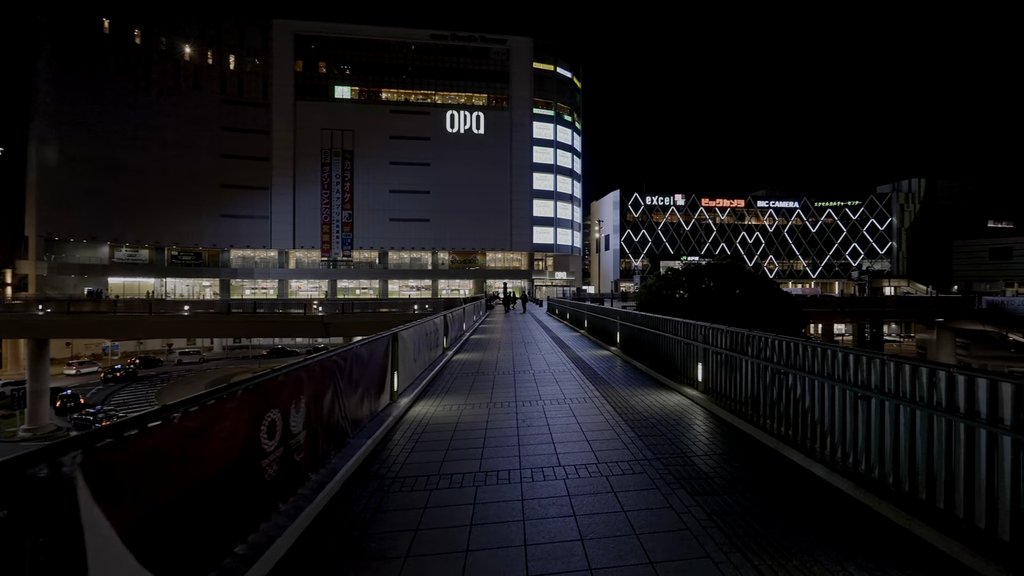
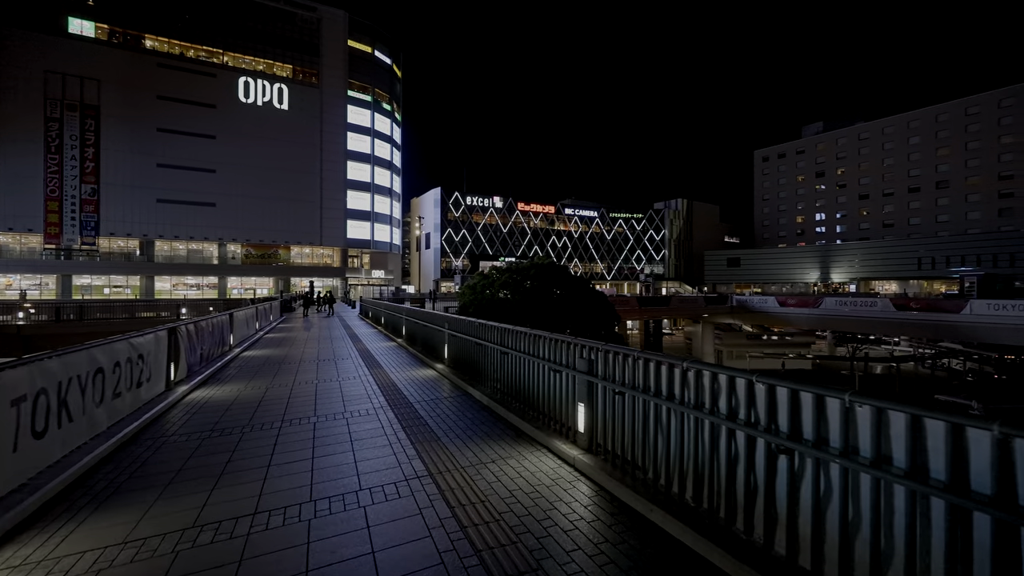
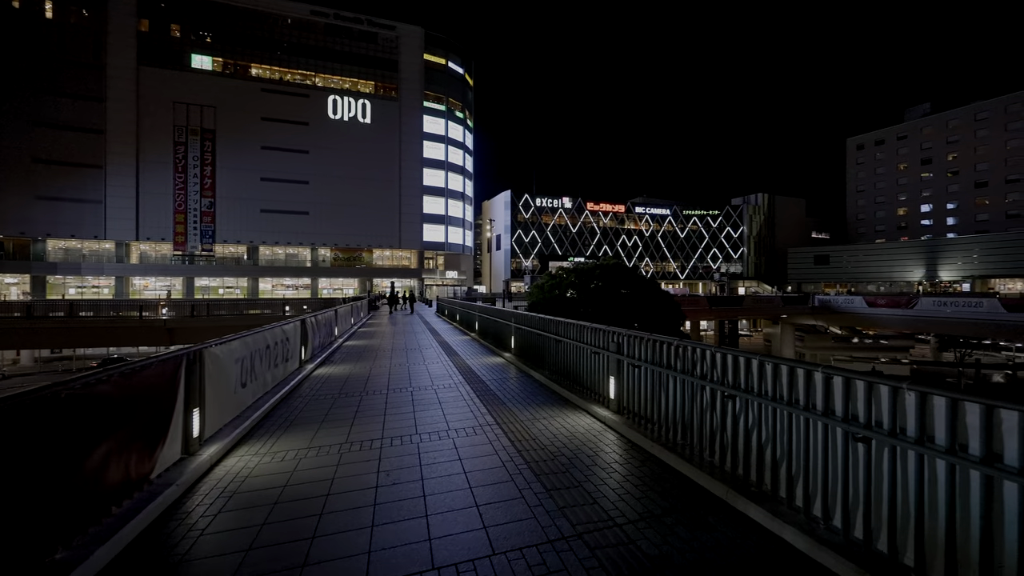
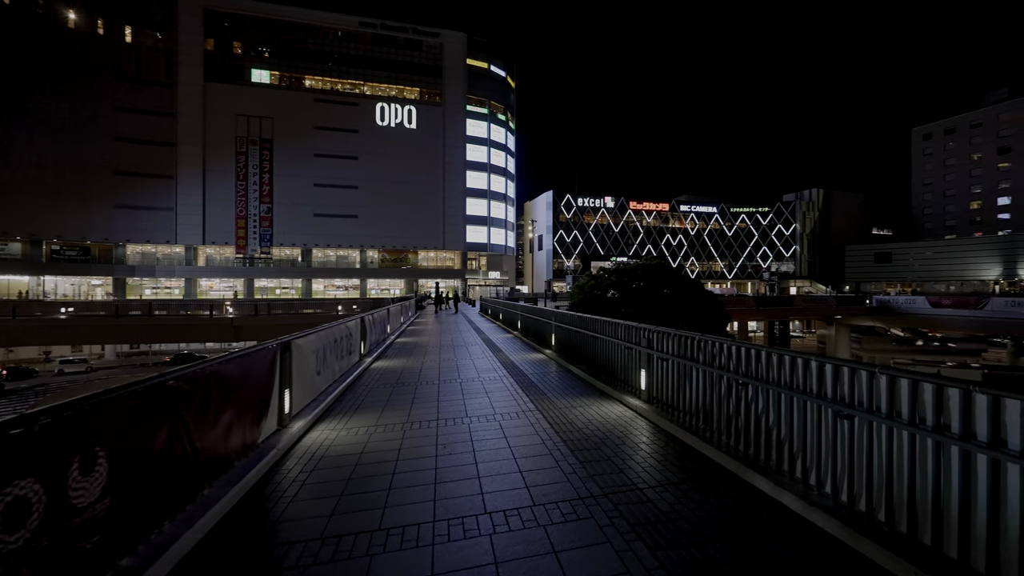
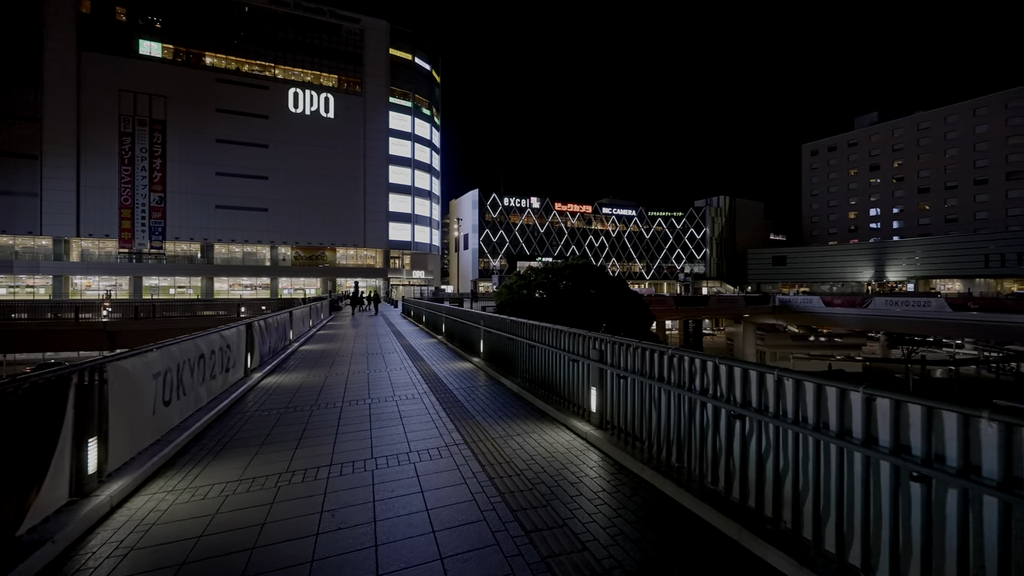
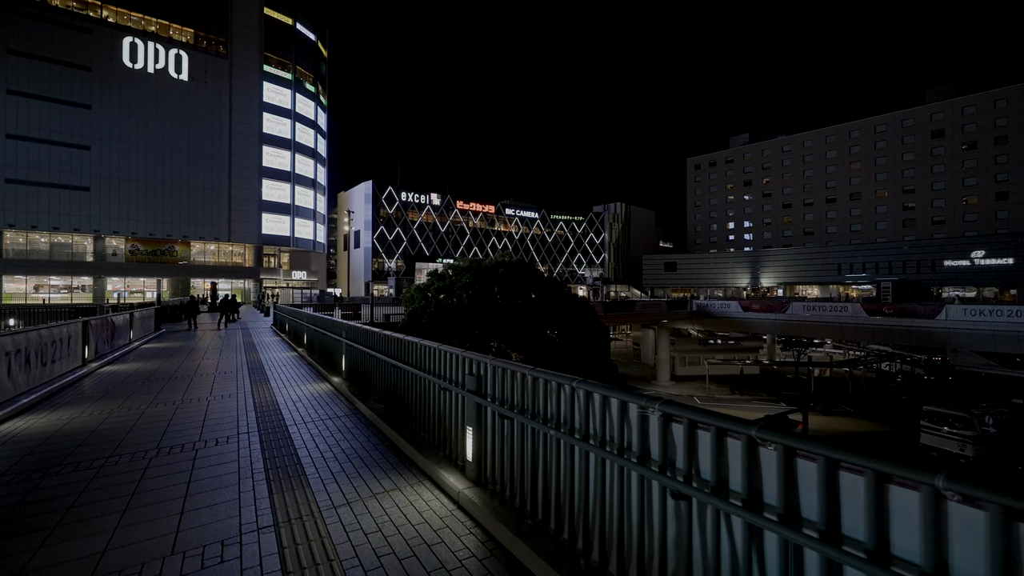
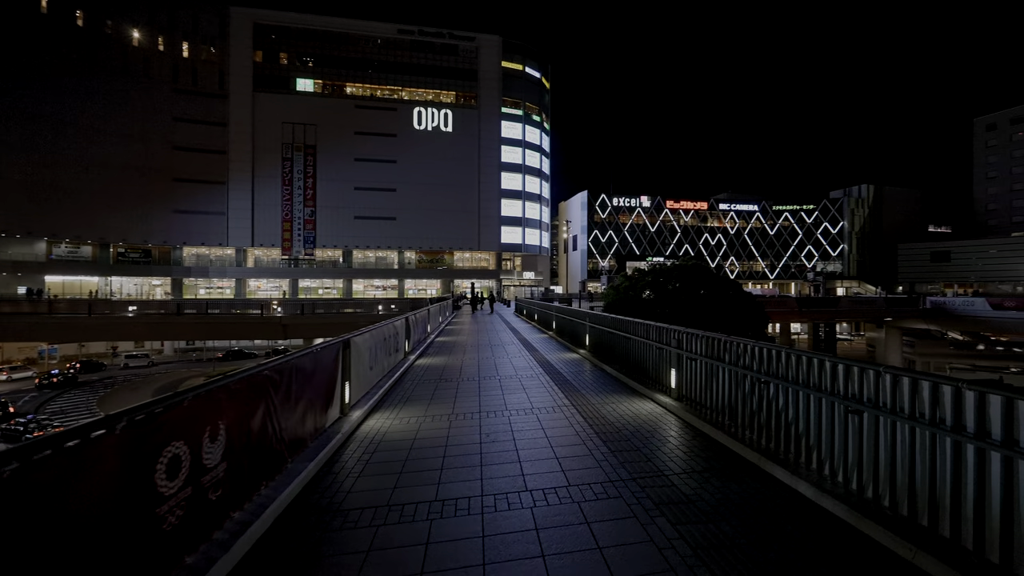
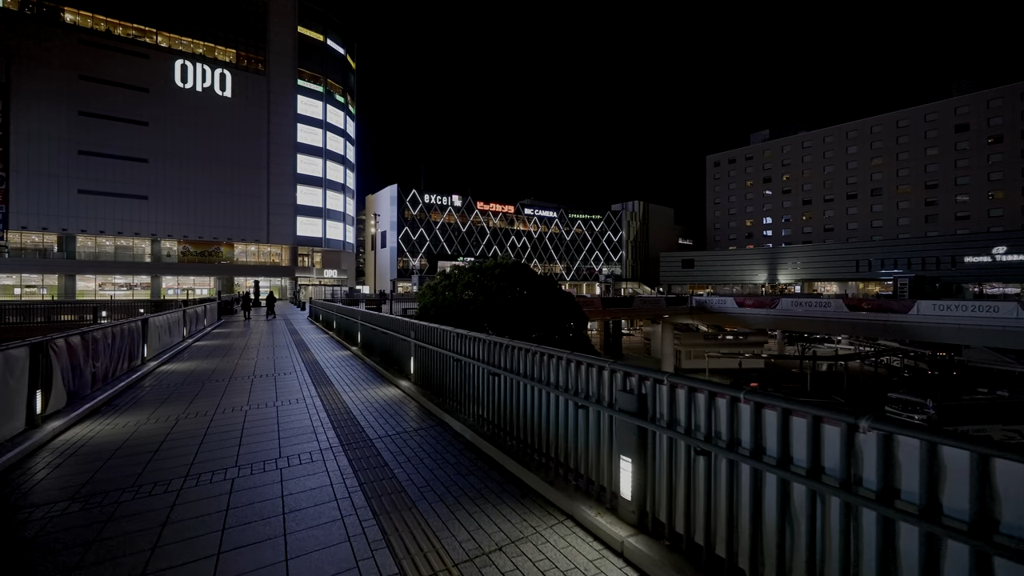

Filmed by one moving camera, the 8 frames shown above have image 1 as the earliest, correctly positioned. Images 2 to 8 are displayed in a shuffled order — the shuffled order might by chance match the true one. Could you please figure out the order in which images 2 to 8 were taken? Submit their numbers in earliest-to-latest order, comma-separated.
7, 4, 3, 5, 2, 8, 6
